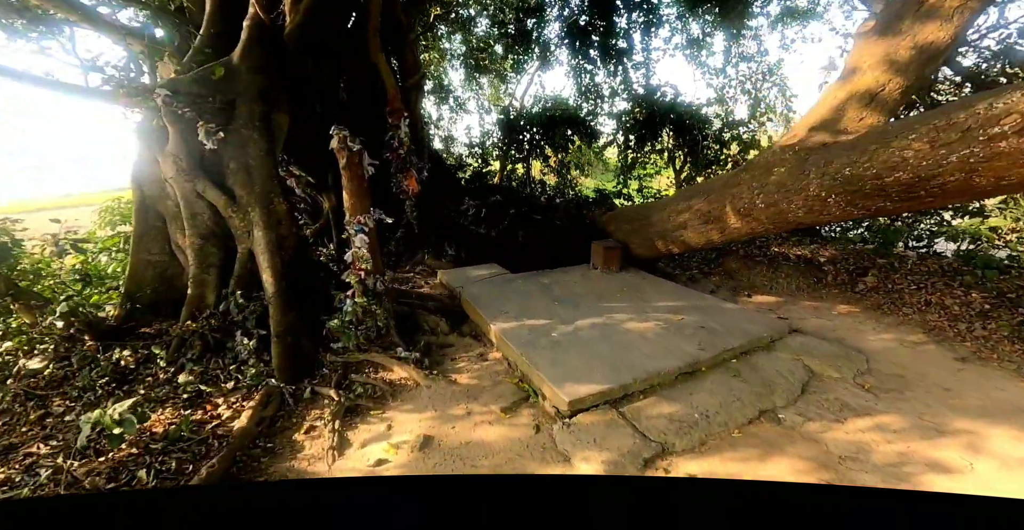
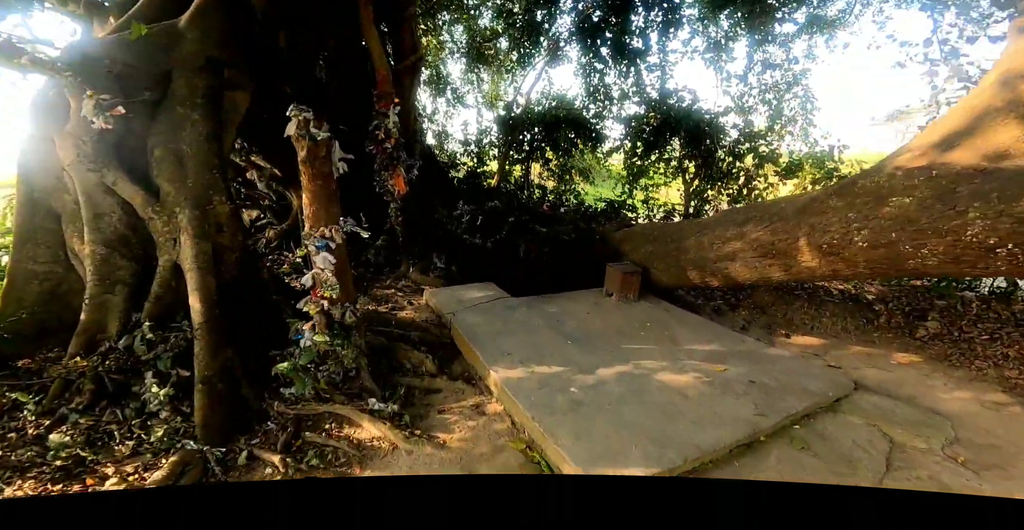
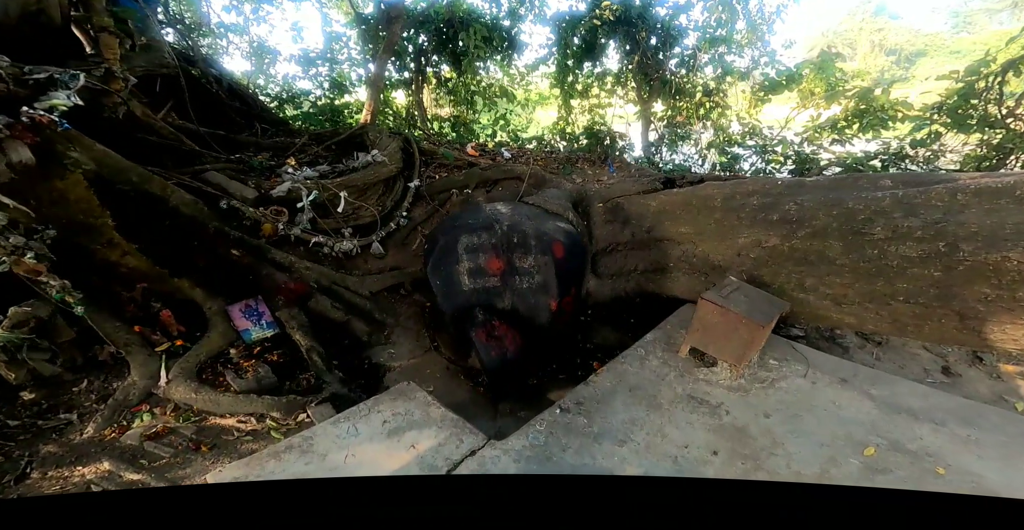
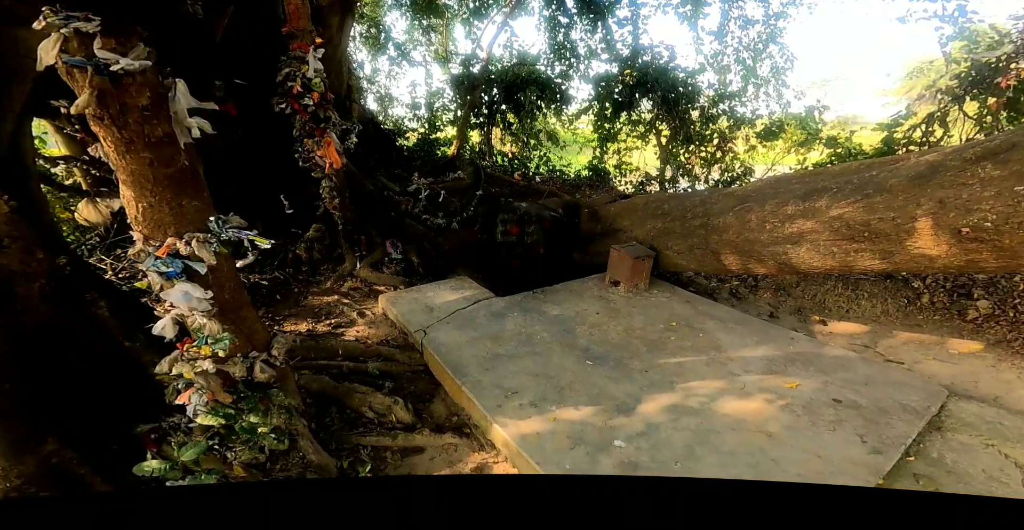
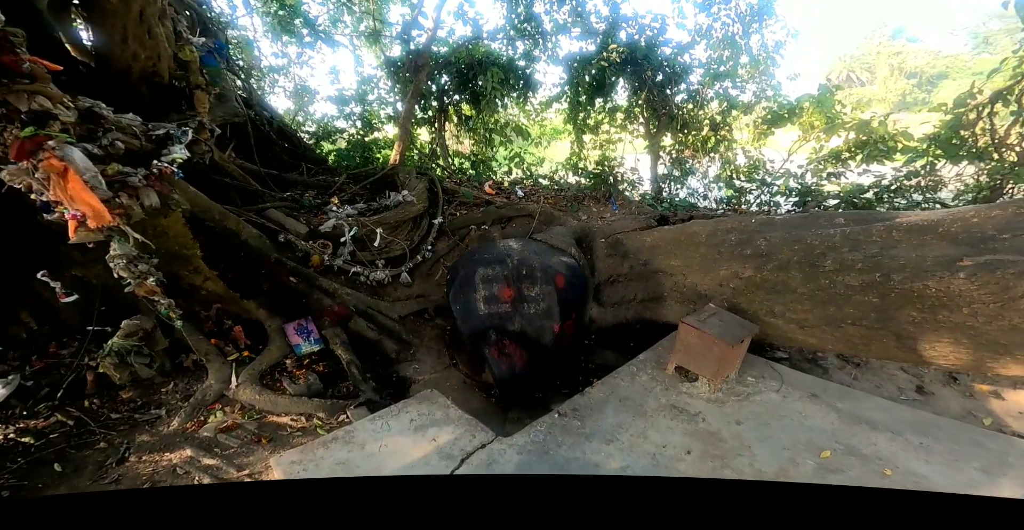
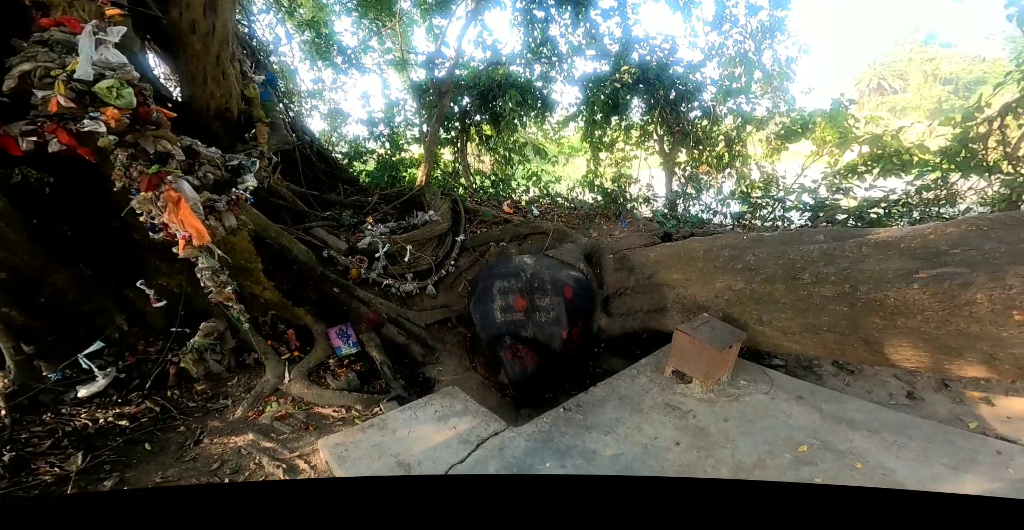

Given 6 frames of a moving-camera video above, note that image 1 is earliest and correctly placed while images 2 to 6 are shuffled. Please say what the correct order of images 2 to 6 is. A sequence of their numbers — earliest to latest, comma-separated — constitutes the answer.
2, 4, 6, 5, 3
